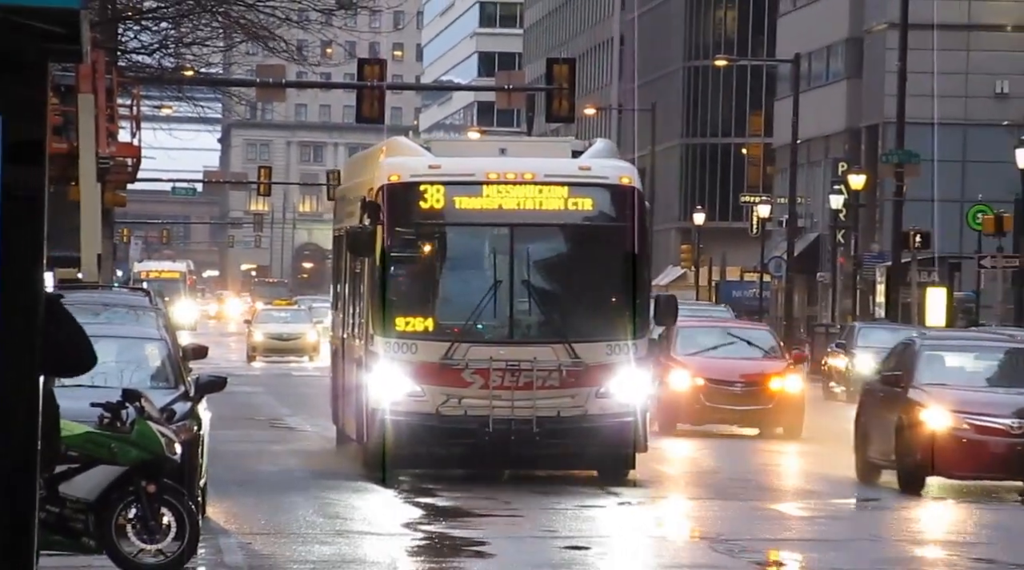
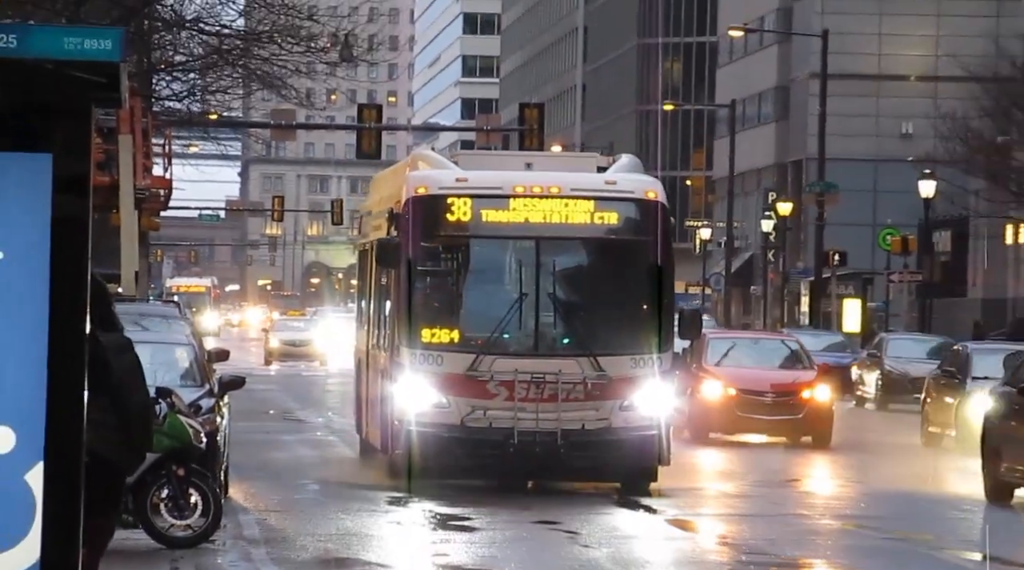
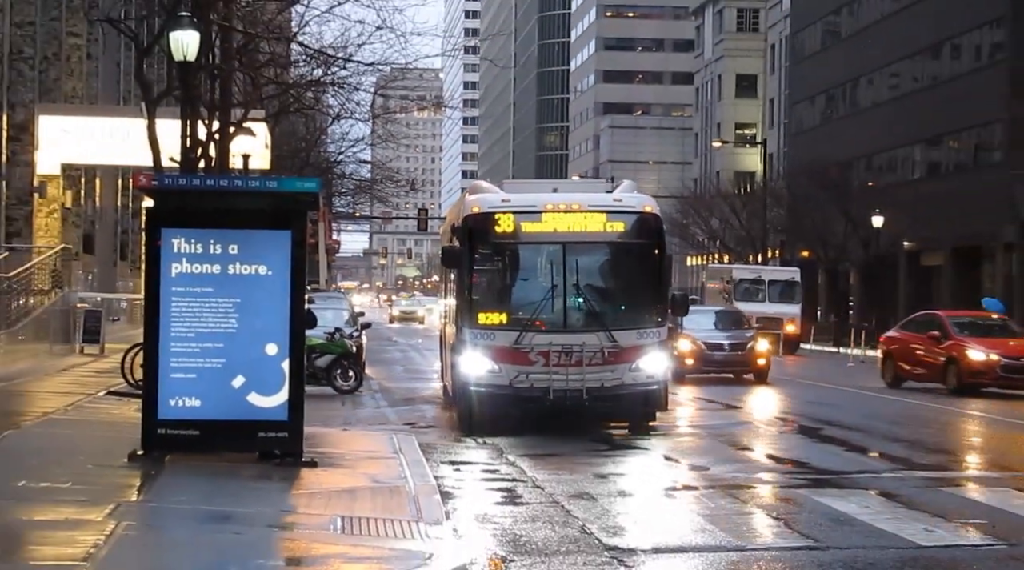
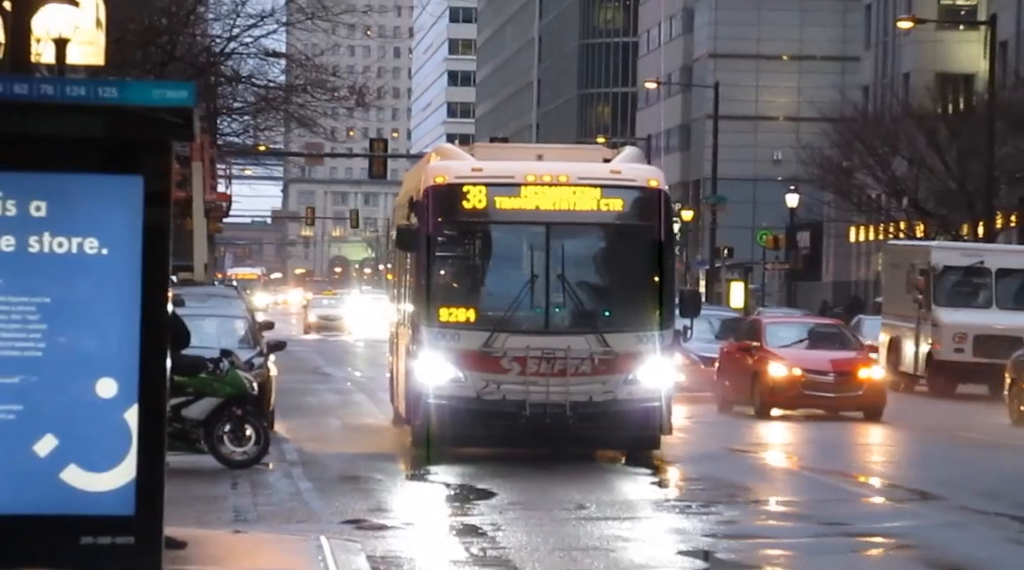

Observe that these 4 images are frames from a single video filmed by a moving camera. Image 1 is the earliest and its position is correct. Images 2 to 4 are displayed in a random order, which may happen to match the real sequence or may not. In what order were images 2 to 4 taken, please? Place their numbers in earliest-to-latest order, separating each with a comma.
2, 4, 3
